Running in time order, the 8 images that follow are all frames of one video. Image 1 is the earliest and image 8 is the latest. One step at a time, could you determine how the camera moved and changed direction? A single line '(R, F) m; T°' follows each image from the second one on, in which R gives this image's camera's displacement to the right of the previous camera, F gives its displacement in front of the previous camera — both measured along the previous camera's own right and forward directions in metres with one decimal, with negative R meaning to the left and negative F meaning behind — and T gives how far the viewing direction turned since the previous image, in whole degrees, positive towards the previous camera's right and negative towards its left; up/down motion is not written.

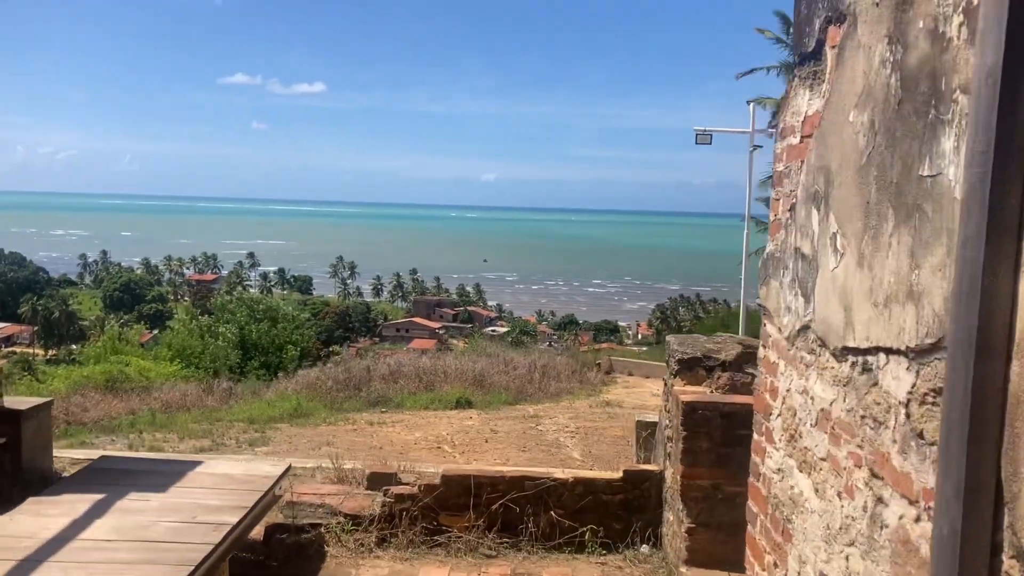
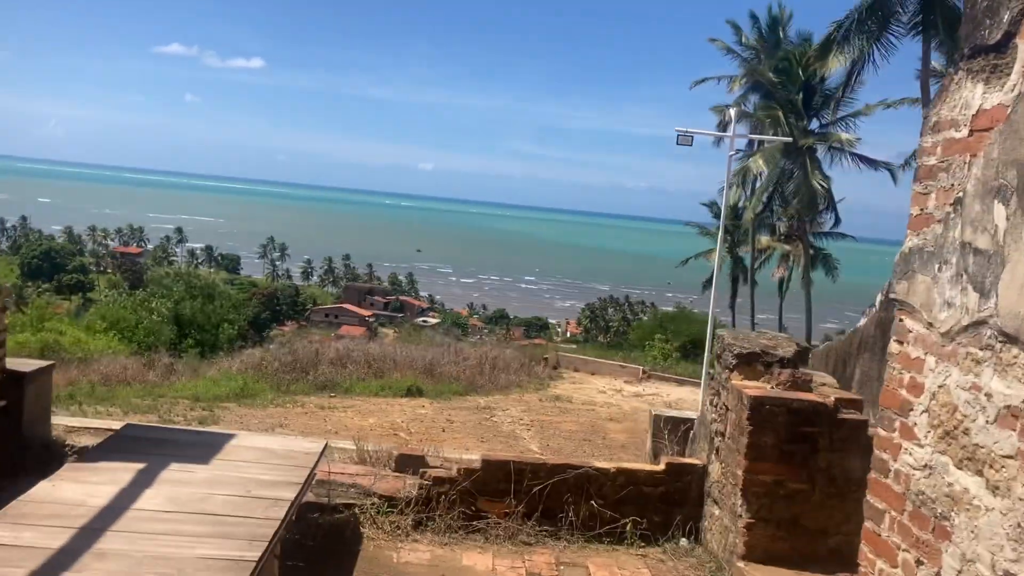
(-0.3, +0.1) m; +4°
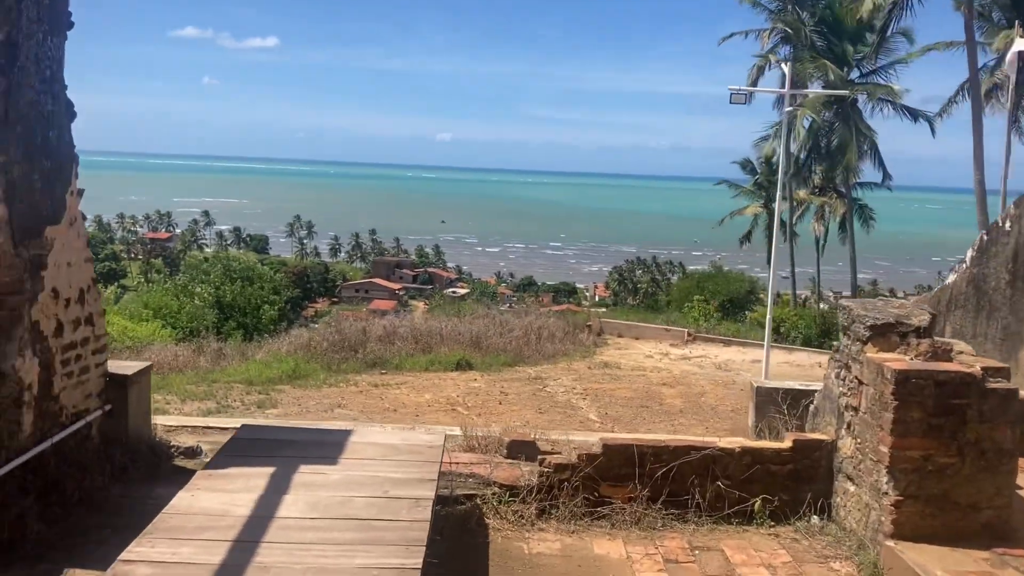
(-0.2, +0.1) m; -2°
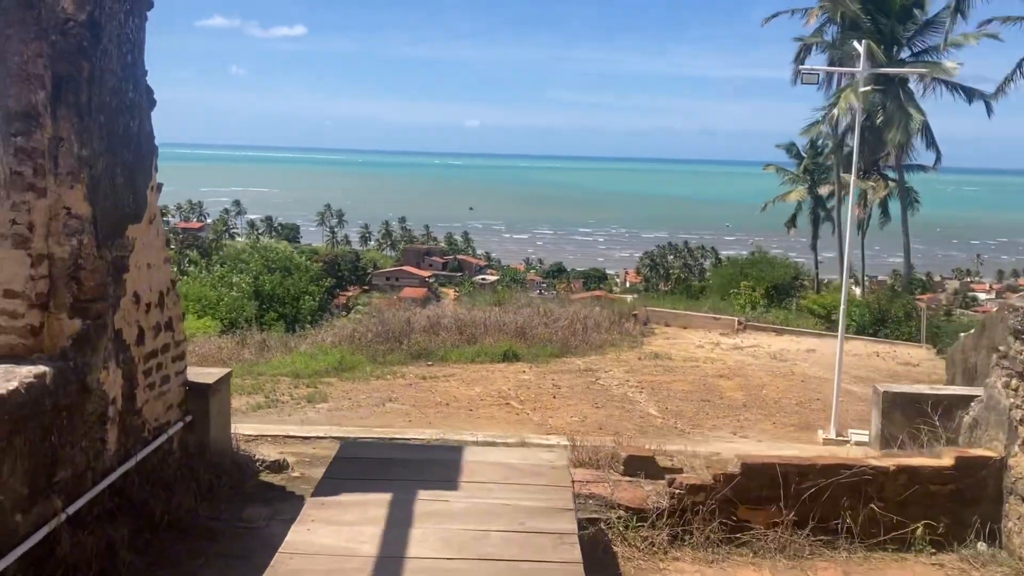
(-0.2, +0.2) m; -2°
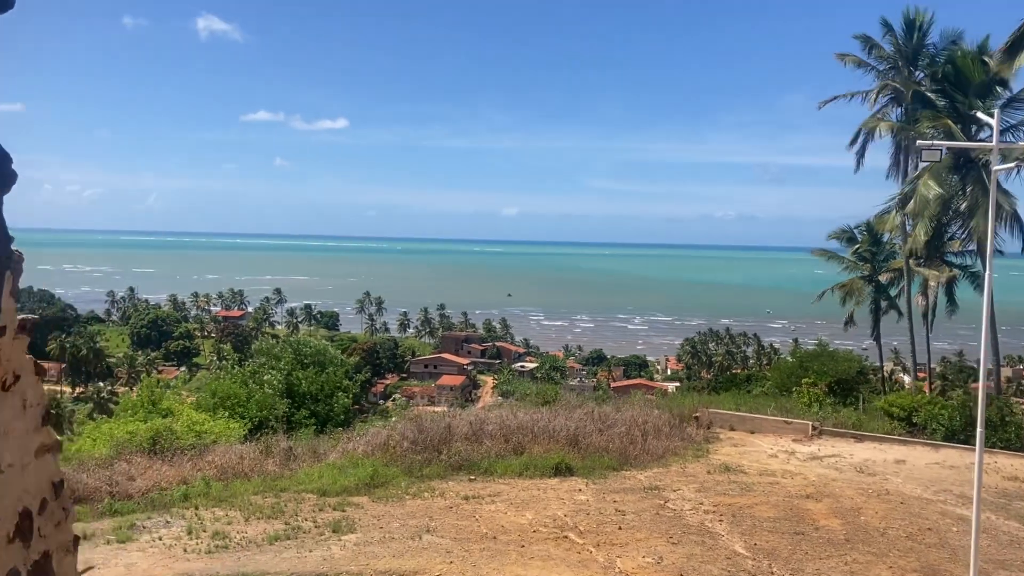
(-0.1, +1.0) m; -2°
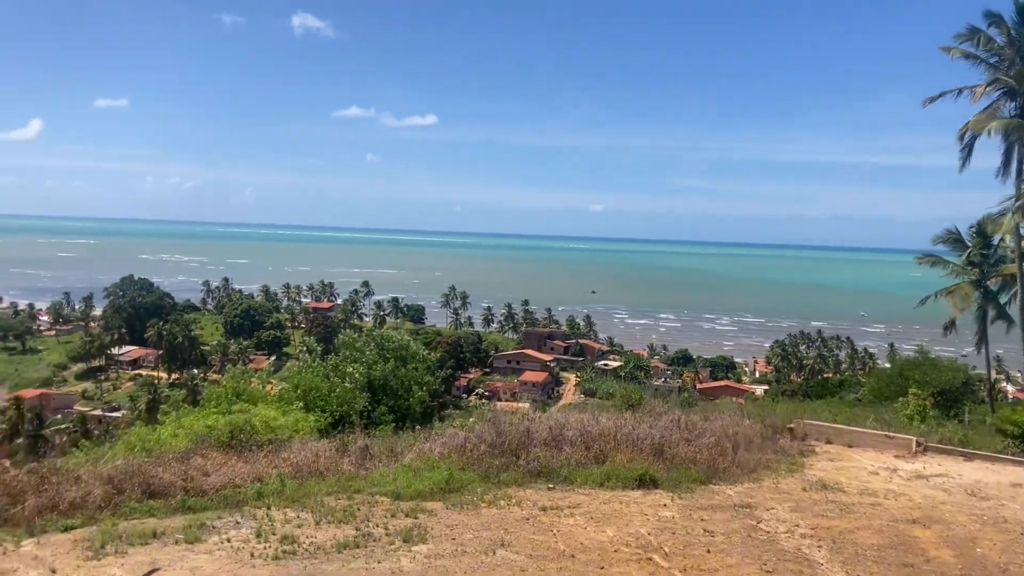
(0.0, +0.4) m; -5°
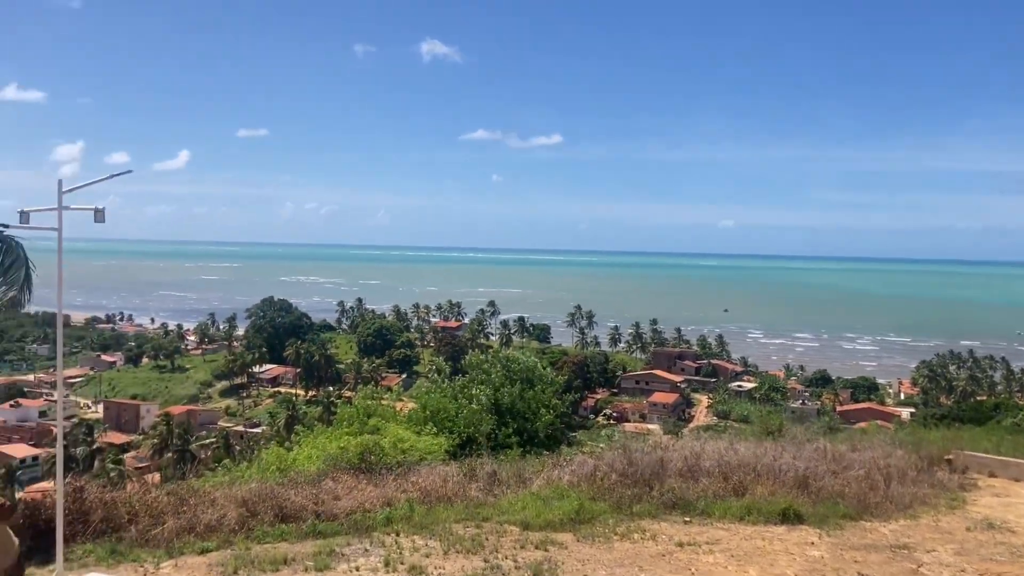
(0.0, +0.3) m; -8°
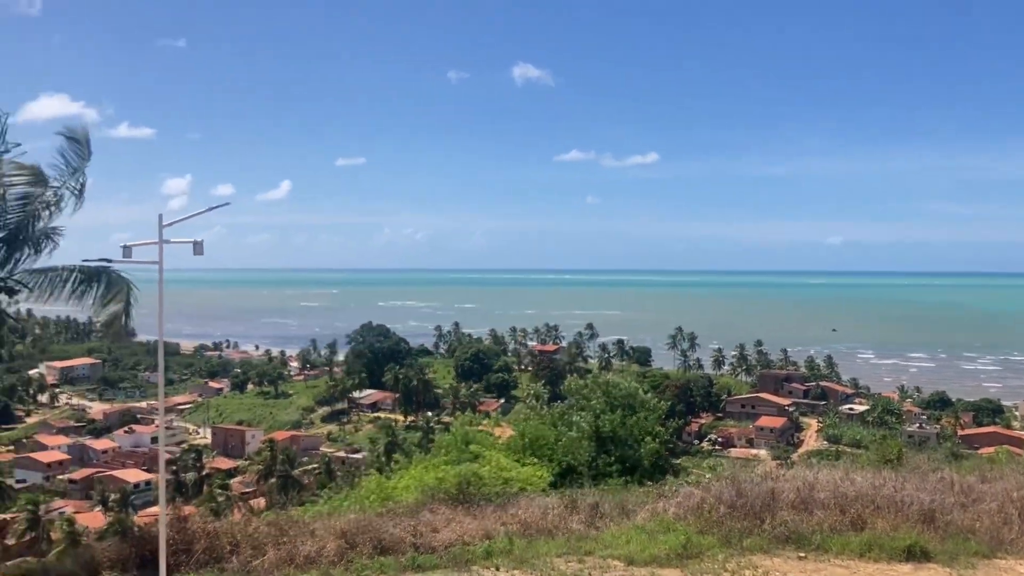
(0.0, +0.2) m; -6°
